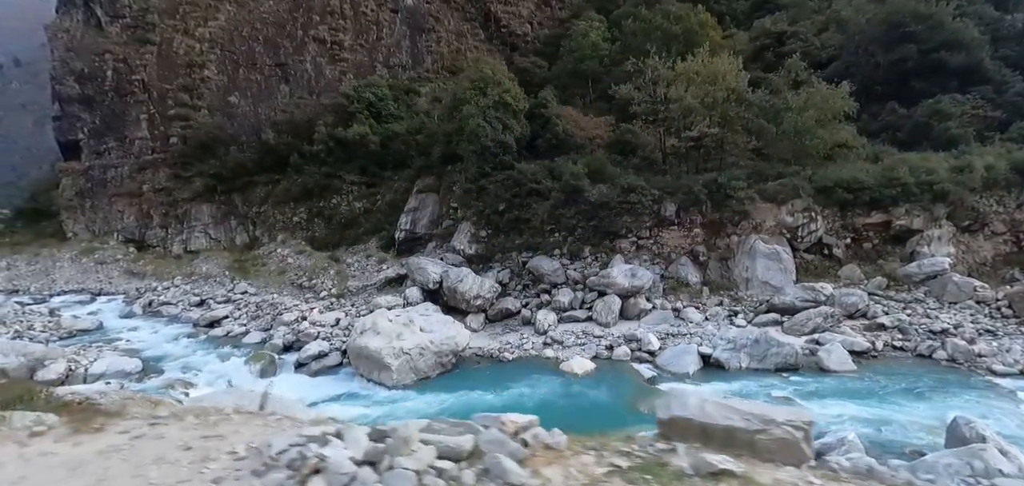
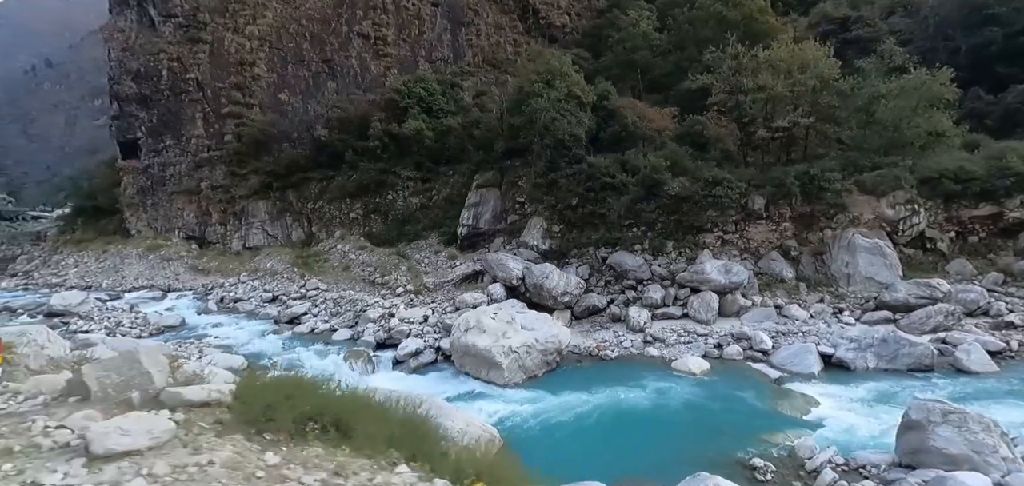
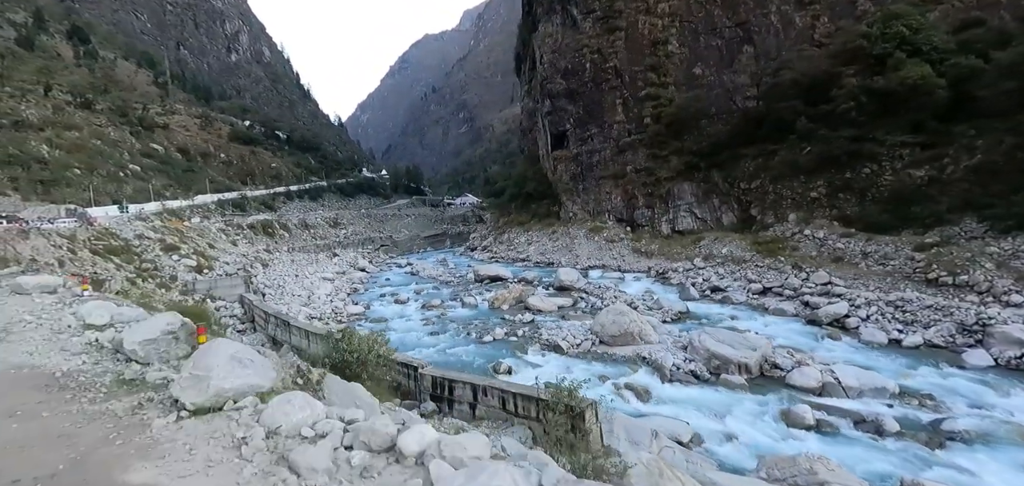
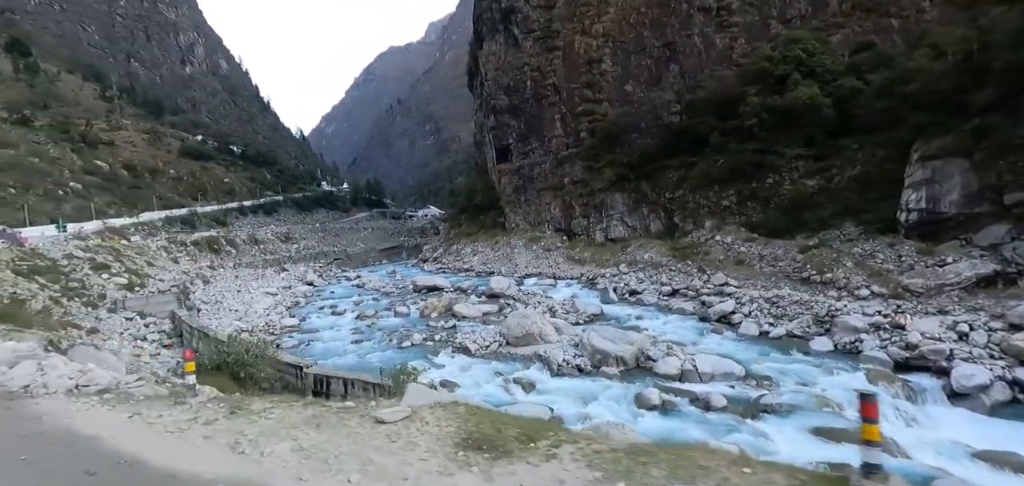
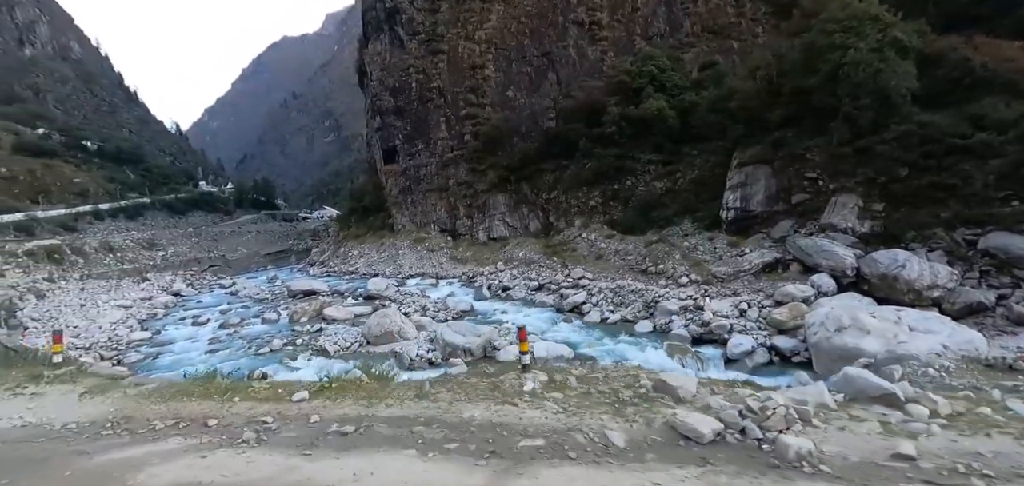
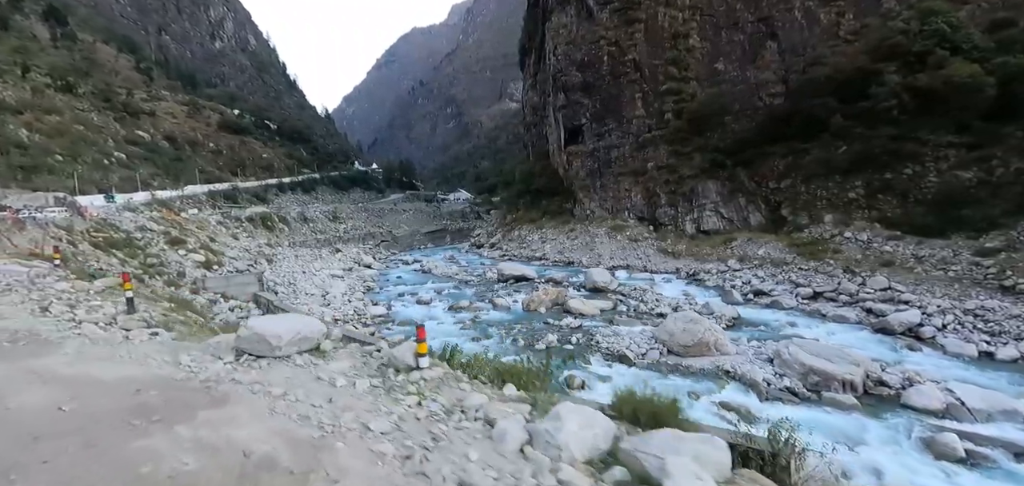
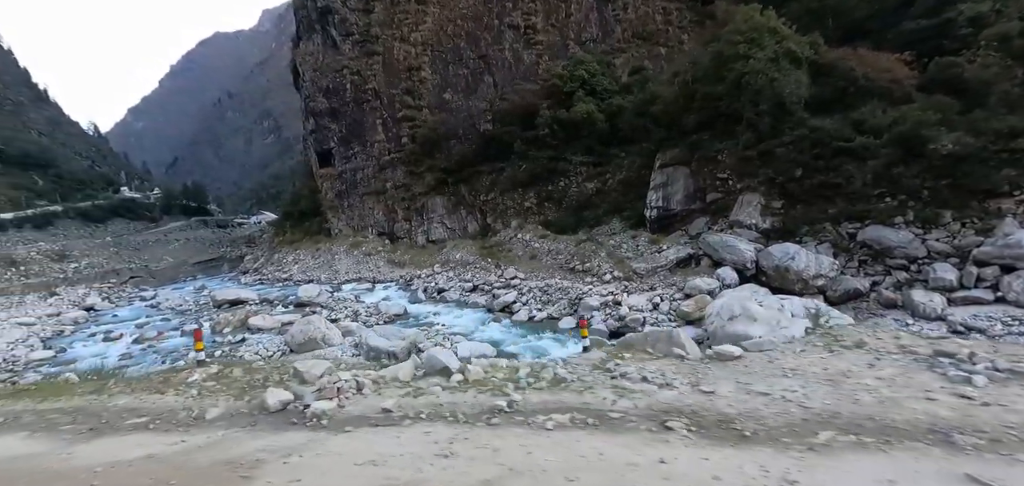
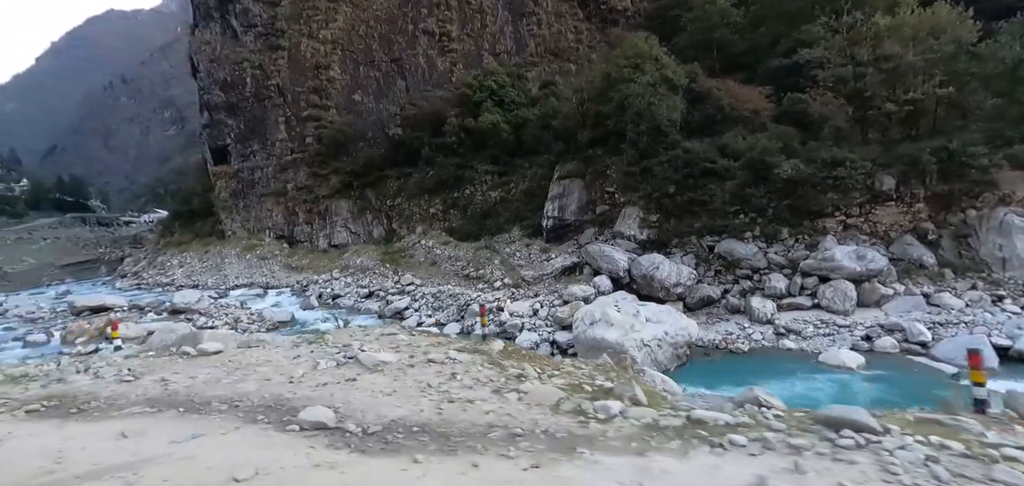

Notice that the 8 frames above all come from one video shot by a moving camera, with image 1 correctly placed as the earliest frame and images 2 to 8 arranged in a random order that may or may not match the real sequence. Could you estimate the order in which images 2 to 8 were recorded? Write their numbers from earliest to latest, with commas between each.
2, 8, 7, 5, 4, 3, 6
